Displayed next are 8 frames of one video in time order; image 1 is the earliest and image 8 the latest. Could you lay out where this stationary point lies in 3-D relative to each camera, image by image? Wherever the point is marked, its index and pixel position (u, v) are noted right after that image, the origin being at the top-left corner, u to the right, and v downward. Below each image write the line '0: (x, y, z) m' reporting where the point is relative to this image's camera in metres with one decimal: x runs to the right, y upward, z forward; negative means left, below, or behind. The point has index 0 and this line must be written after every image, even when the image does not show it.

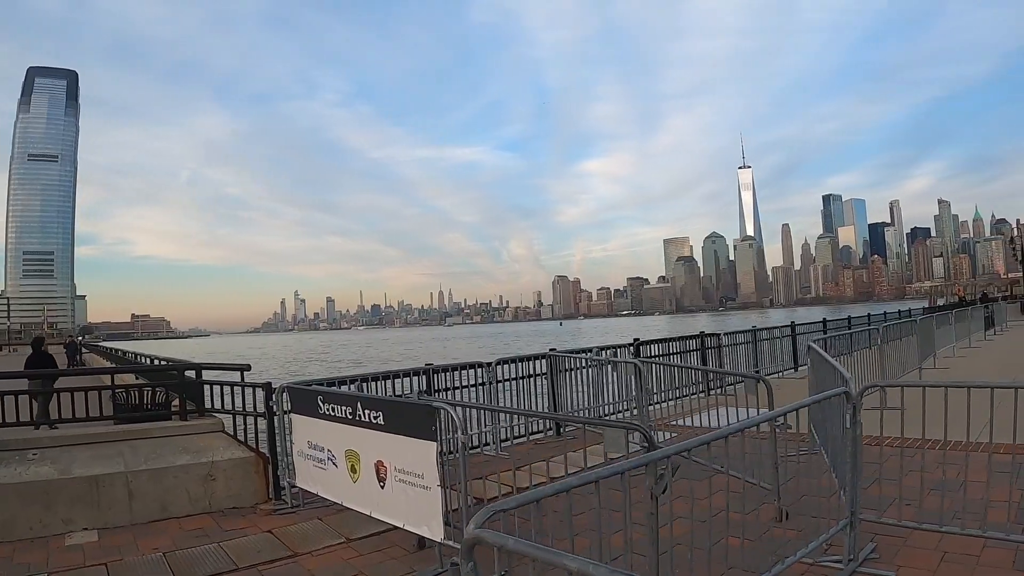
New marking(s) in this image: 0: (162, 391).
0: (-3.7, -1.1, +7.0) m
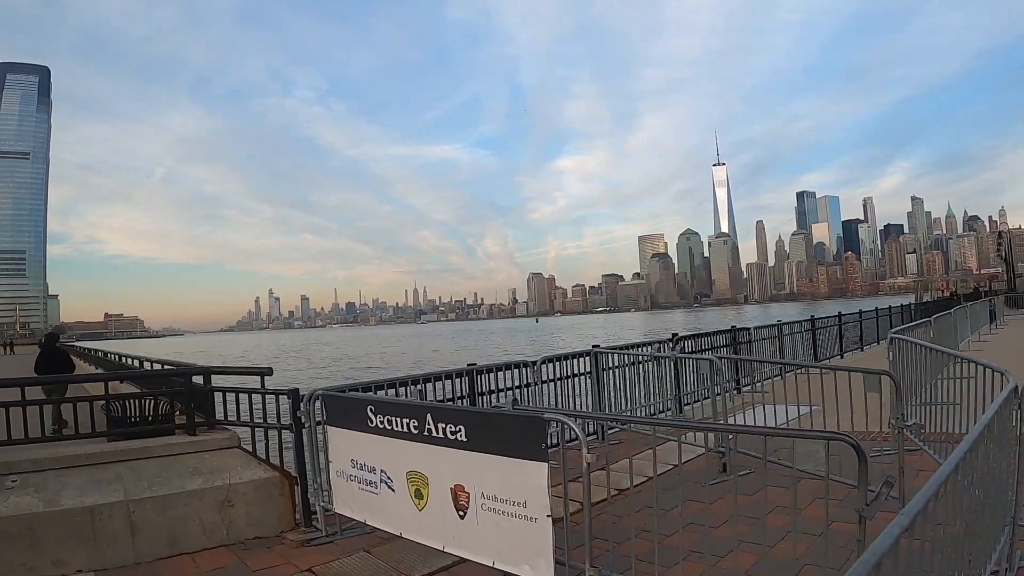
0: (-3.1, -1.0, +6.0) m
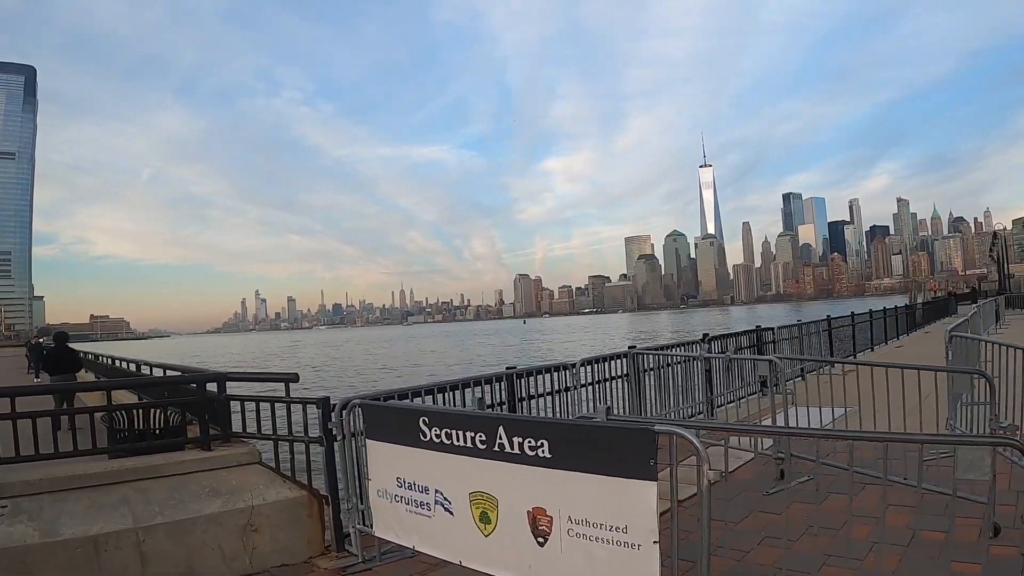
0: (-2.7, -1.0, +5.4) m
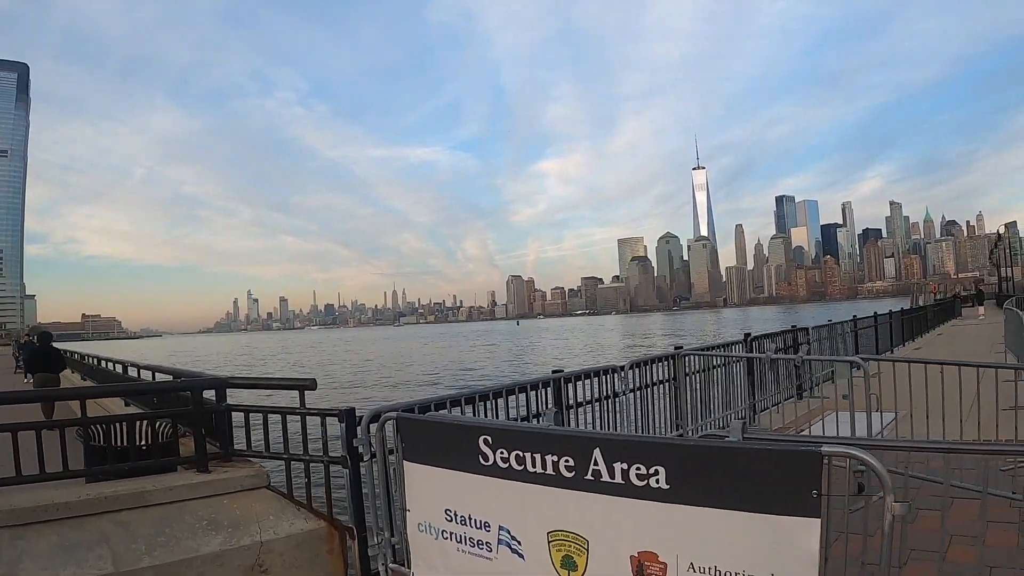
0: (-2.3, -0.9, +4.5) m
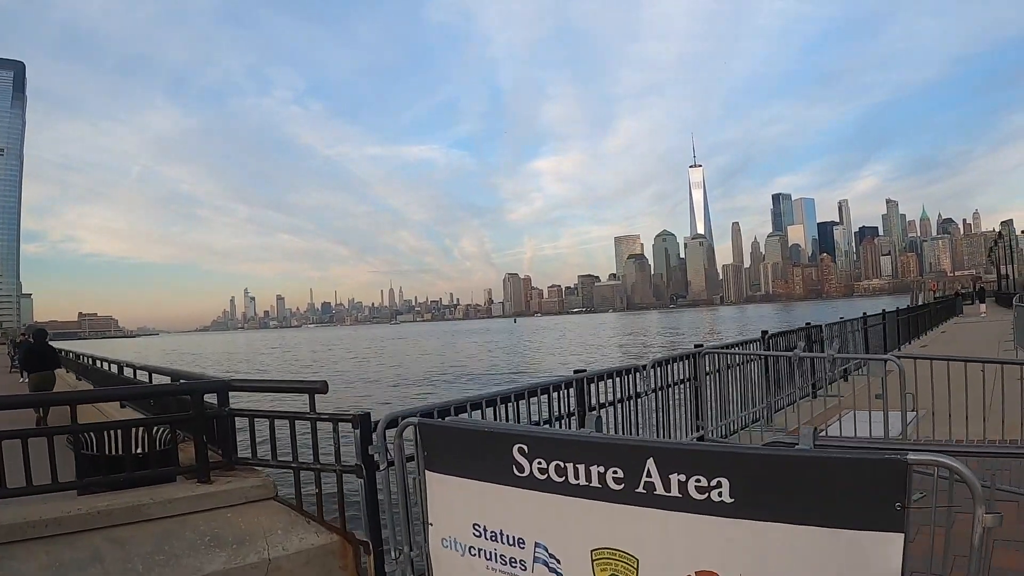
0: (-2.2, -0.9, +4.2) m
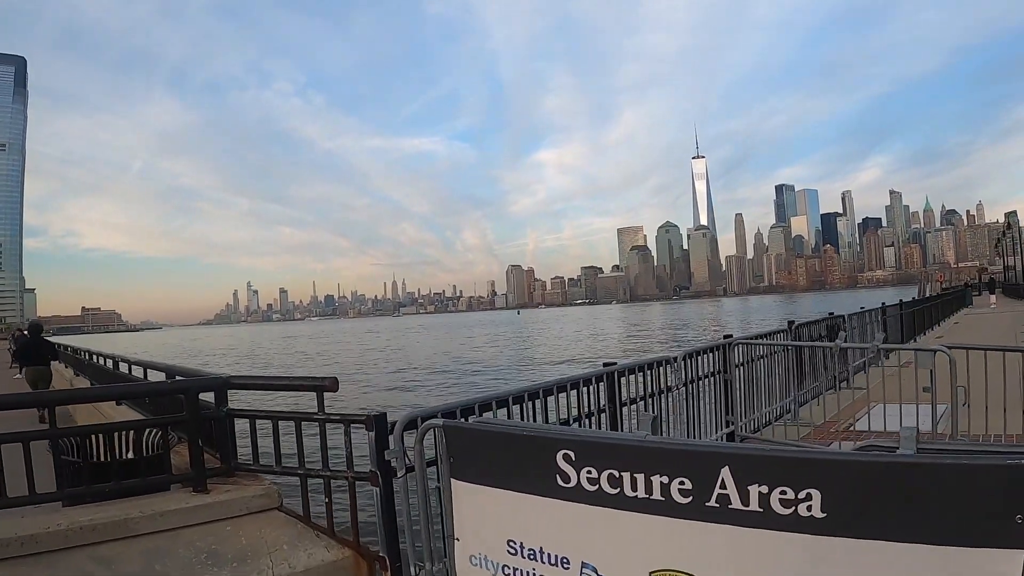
0: (-2.0, -0.8, +3.8) m
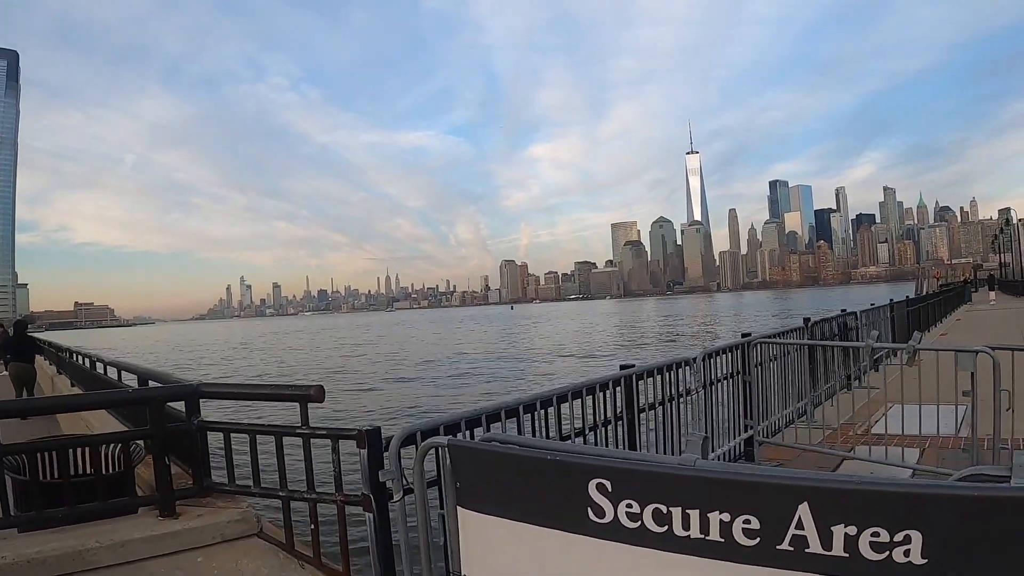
0: (-2.0, -0.8, +3.4) m
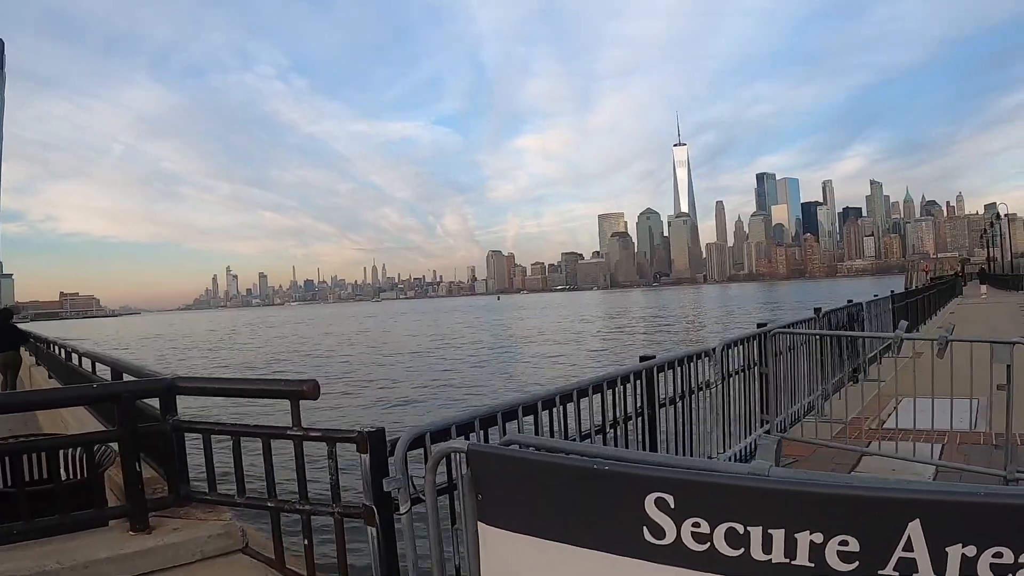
0: (-1.9, -0.7, +3.0) m
